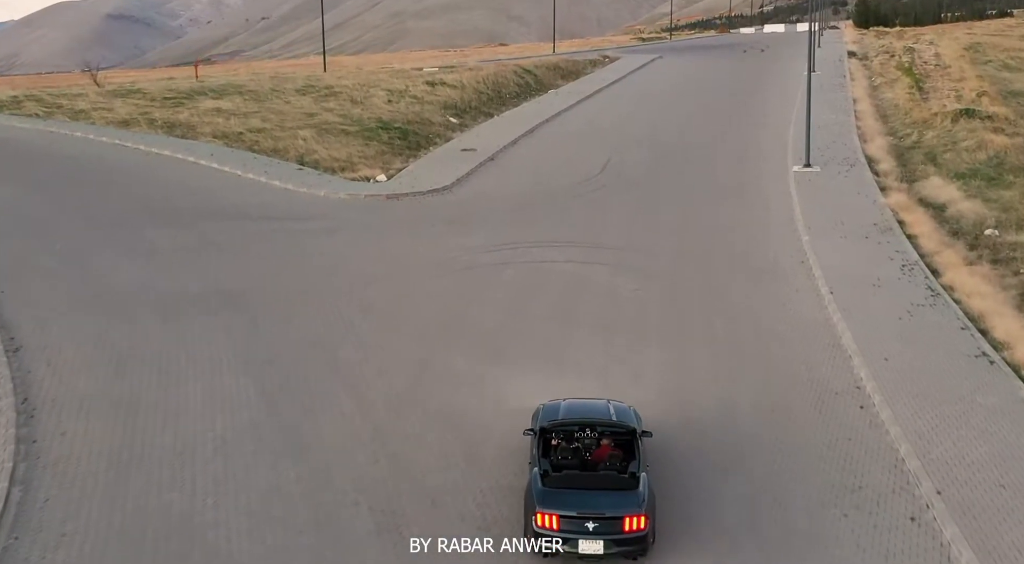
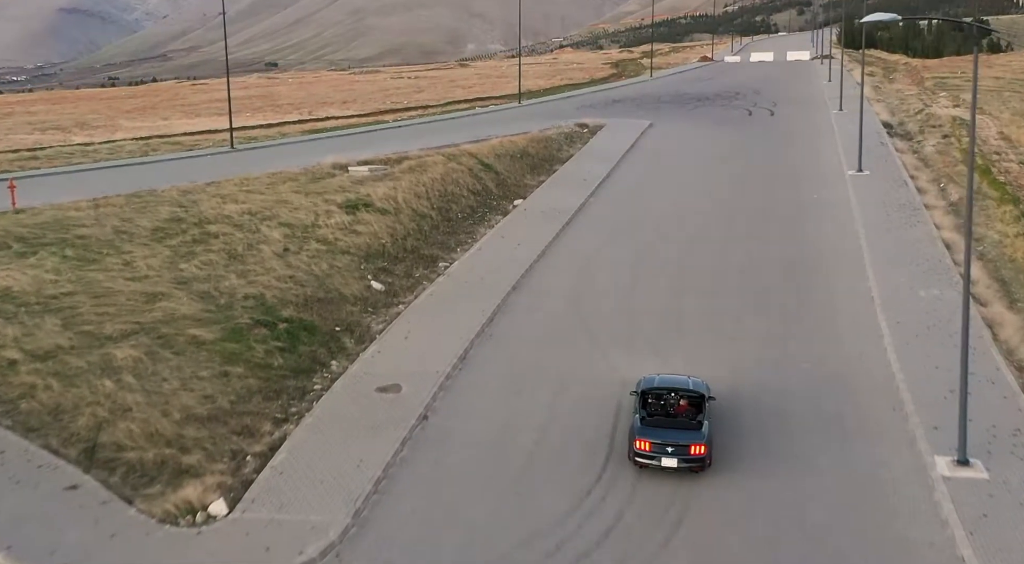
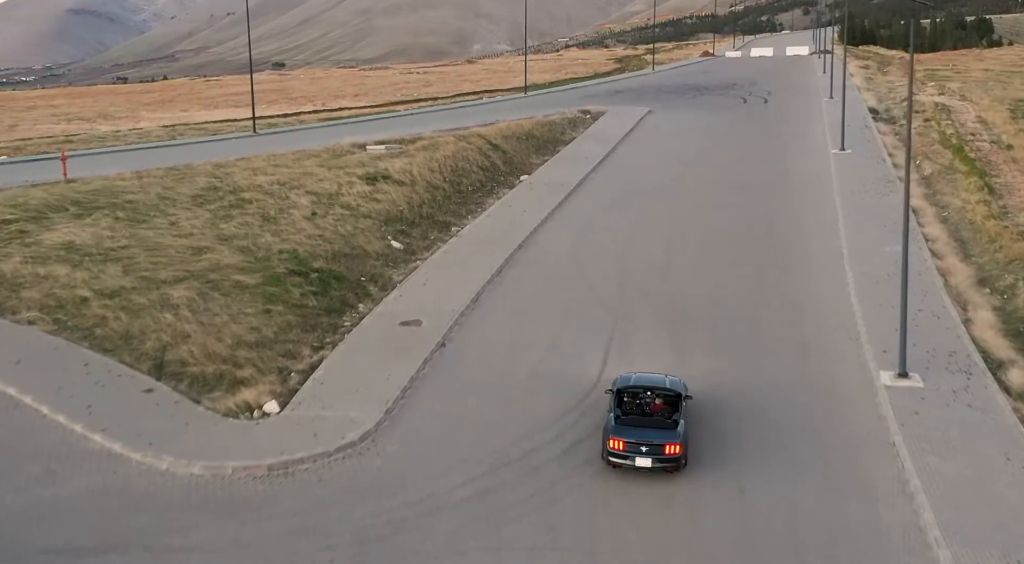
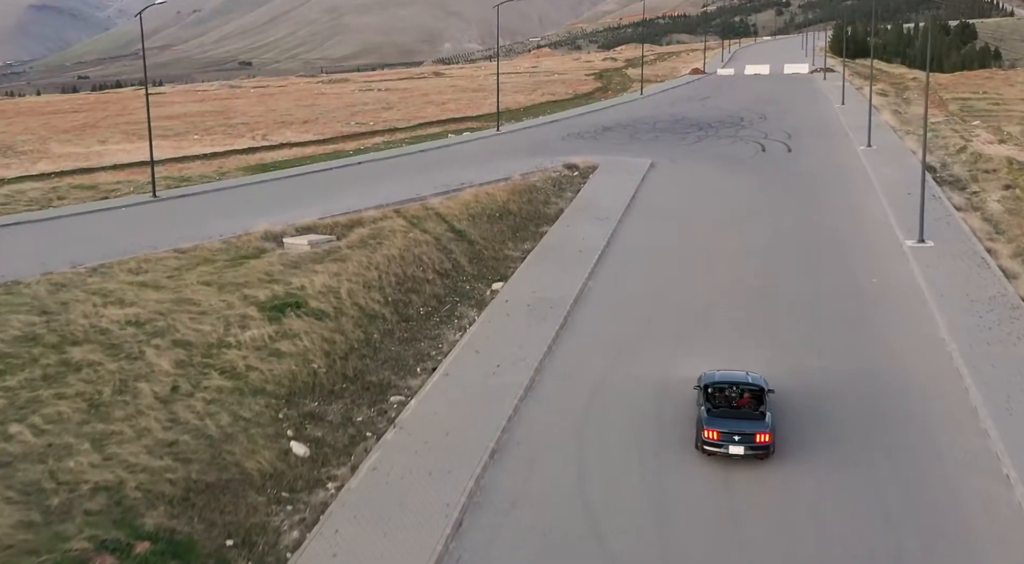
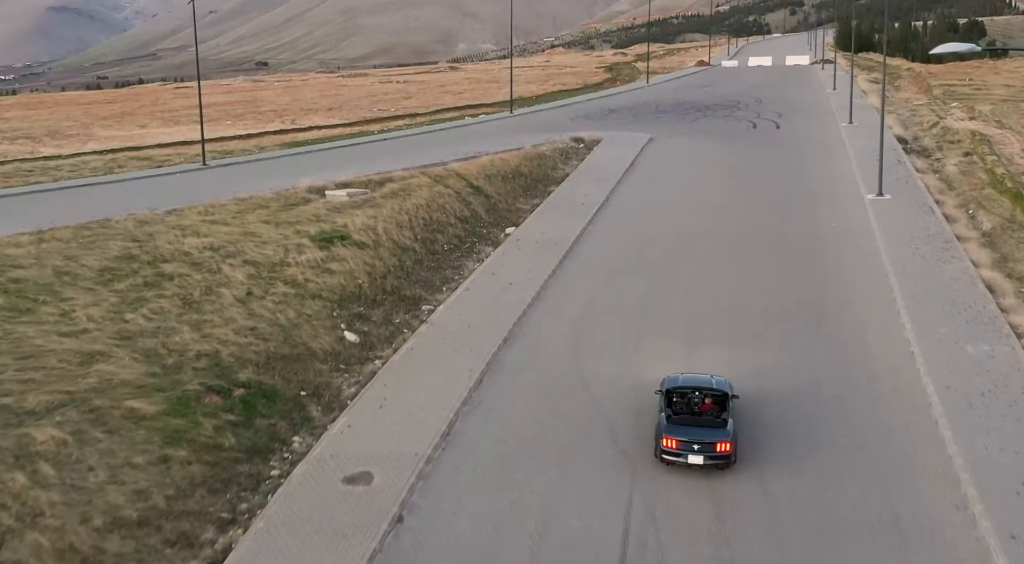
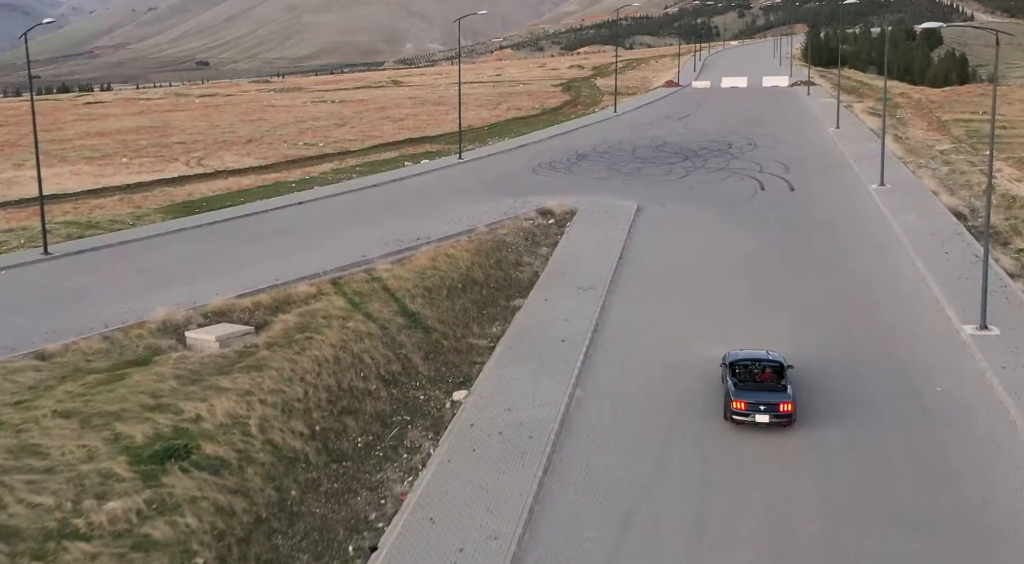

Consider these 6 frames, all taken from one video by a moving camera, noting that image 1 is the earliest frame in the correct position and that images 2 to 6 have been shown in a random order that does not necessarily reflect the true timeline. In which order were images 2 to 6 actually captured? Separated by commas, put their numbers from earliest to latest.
3, 2, 5, 4, 6
